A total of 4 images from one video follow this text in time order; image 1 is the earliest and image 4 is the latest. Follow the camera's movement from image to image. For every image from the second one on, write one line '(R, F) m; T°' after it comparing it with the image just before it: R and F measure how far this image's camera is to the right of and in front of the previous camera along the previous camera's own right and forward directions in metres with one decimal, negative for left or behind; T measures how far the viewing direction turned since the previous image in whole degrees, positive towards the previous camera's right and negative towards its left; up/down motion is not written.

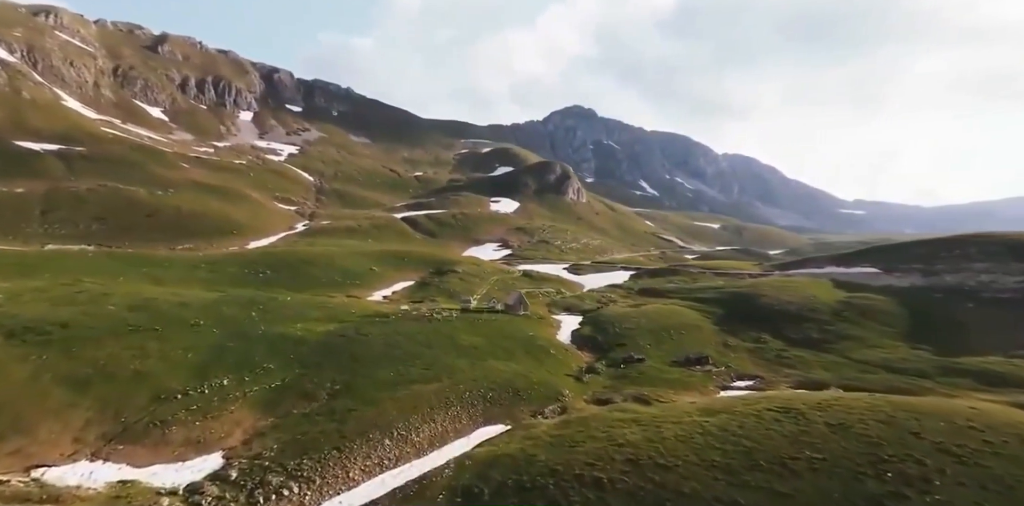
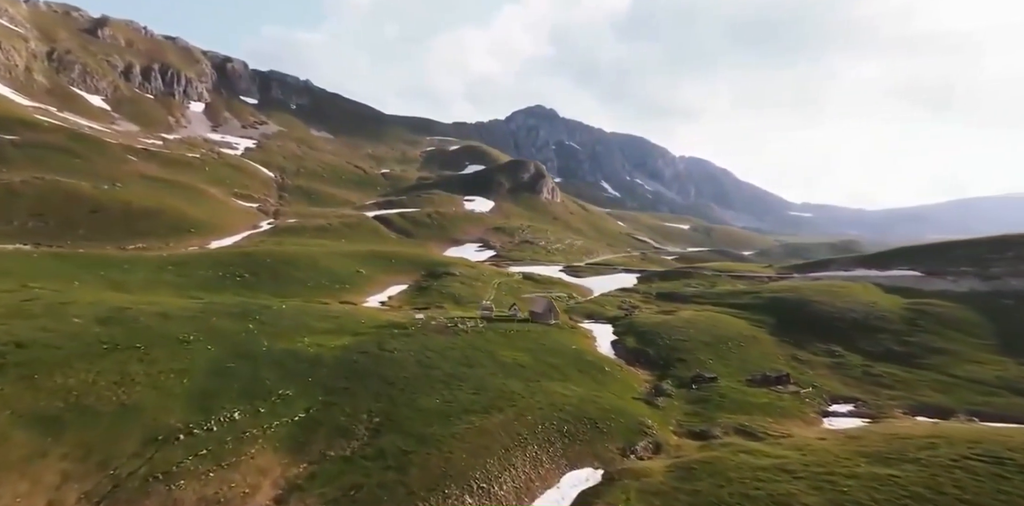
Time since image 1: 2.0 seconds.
(-9.9, +9.2) m; +4°
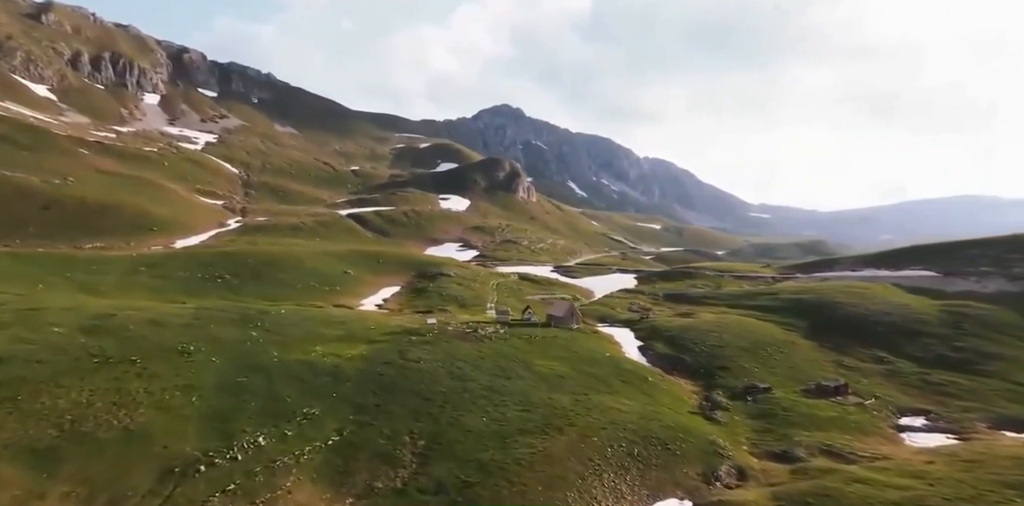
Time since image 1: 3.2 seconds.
(-7.5, +4.9) m; +3°
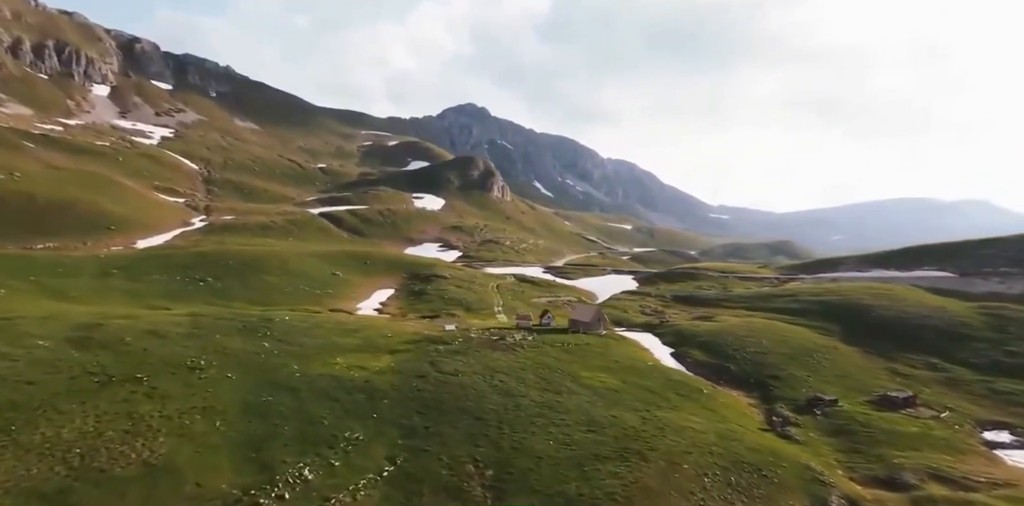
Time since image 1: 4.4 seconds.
(-8.0, +4.9) m; +4°
